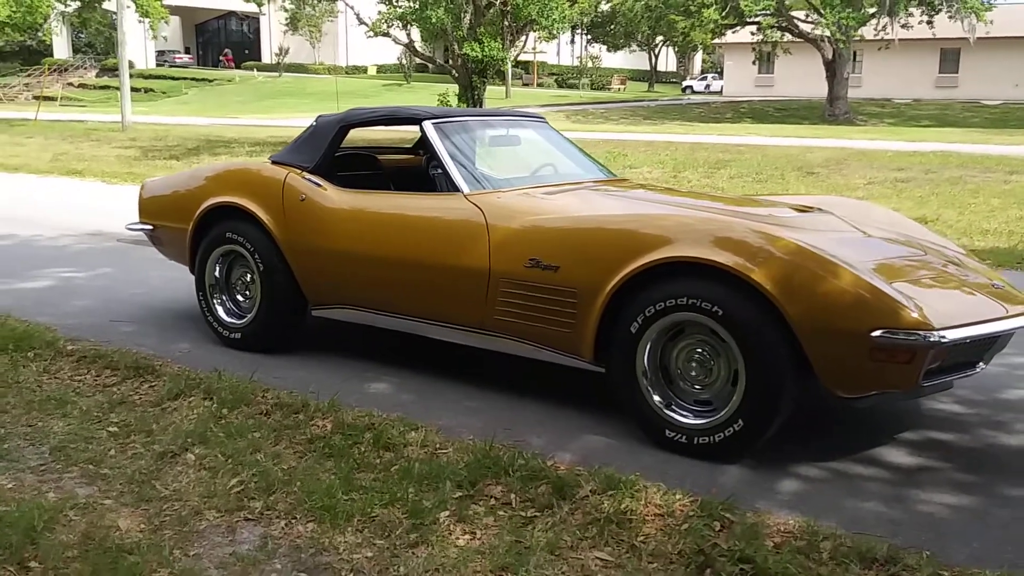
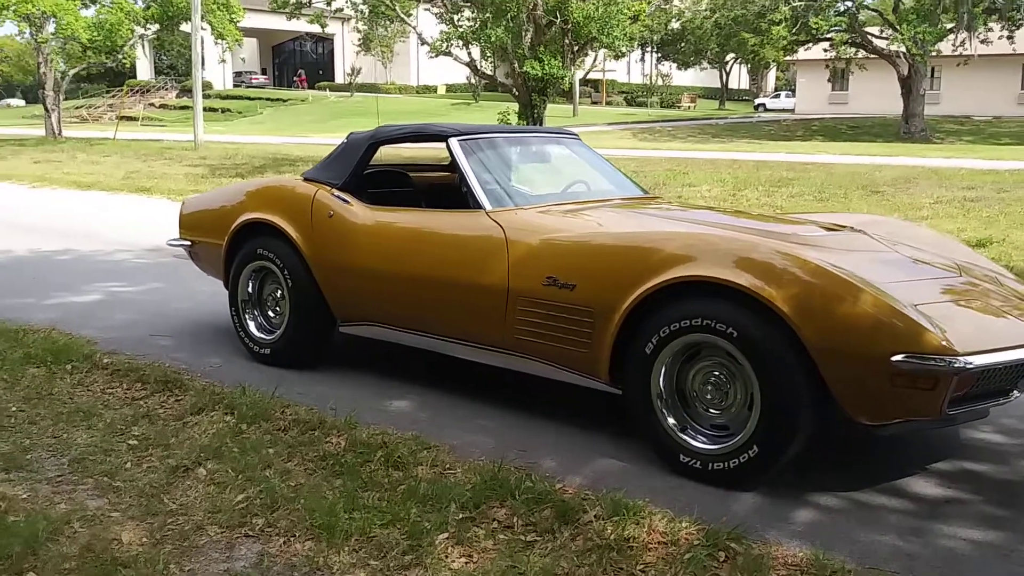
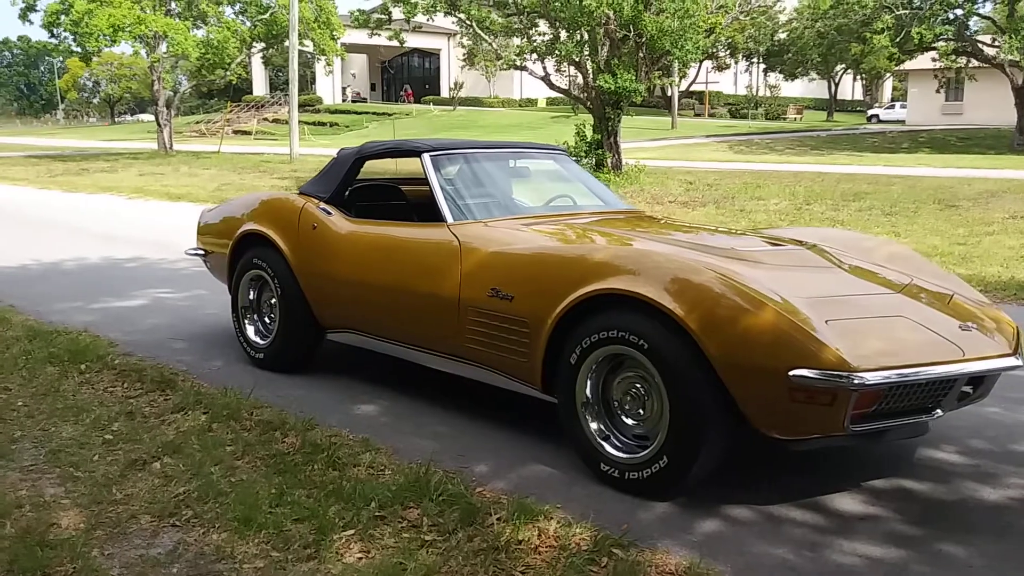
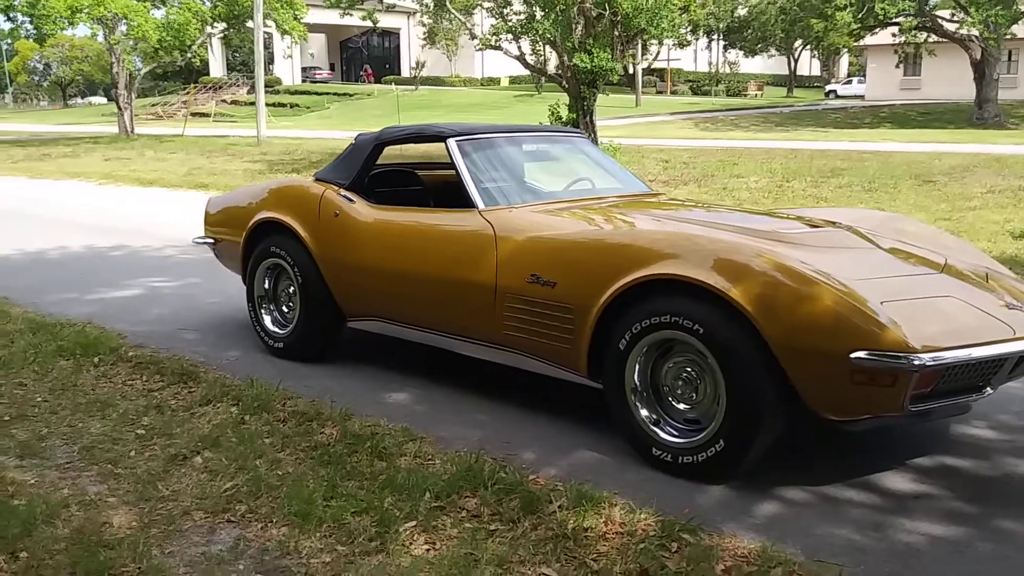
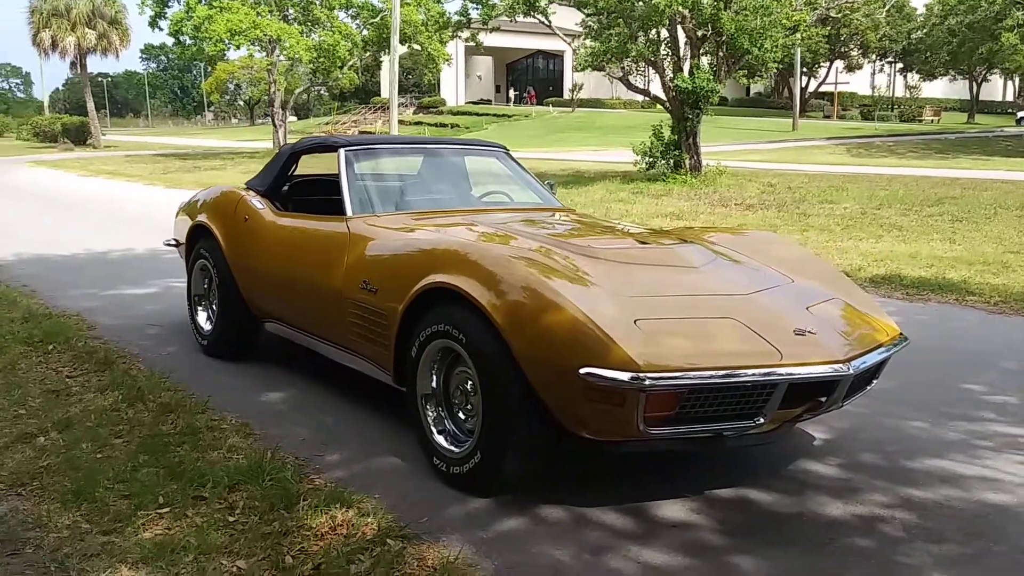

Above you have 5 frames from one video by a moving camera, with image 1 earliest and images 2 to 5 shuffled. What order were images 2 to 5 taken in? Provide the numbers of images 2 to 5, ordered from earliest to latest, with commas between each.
2, 4, 3, 5
